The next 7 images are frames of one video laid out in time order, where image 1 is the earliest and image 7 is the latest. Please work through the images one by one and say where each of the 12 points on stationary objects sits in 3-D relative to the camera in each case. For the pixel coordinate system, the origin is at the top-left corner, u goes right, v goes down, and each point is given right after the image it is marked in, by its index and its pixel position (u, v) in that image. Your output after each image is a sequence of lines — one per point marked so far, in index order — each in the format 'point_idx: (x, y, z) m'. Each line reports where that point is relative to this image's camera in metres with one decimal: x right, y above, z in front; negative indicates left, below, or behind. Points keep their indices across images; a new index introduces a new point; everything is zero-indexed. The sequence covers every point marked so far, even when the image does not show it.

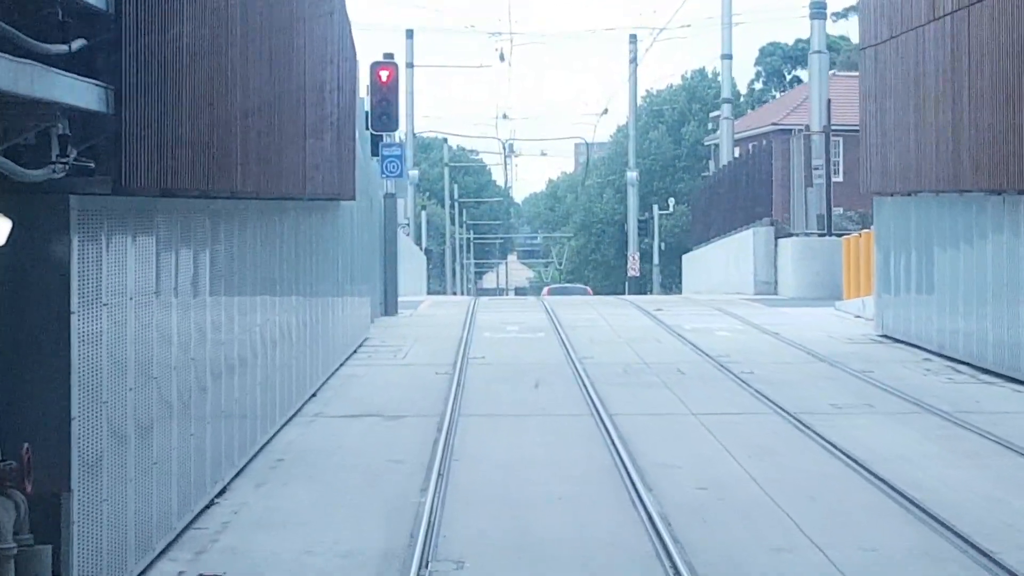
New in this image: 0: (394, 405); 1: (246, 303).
0: (-0.9, -0.9, +15.1) m
1: (-1.6, -0.1, +12.3) m
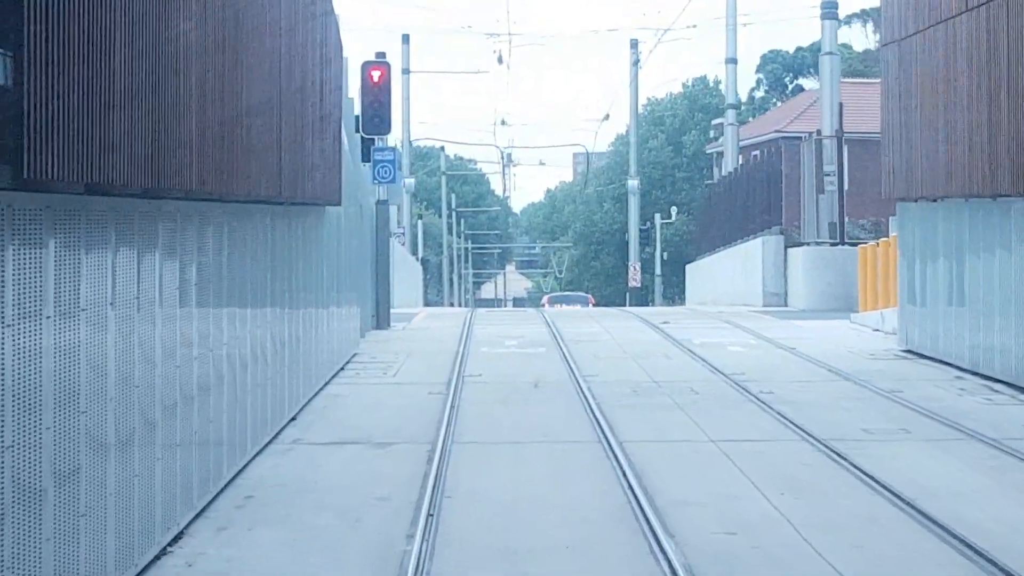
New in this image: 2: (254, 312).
0: (-0.9, -1.0, +13.8) m
1: (-1.6, -0.2, +10.9) m
2: (-1.6, -0.1, +12.5) m
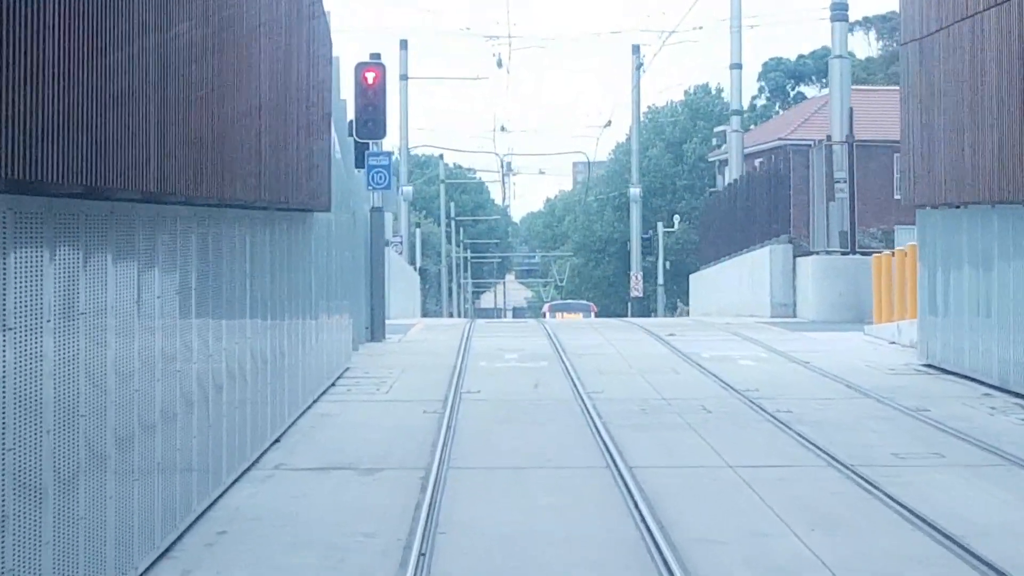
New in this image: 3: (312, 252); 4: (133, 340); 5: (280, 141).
0: (-0.9, -1.0, +12.8) m
1: (-1.6, -0.2, +9.9) m
2: (-1.6, -0.2, +11.5) m
3: (-1.6, +0.3, +16.5) m
4: (-1.6, -0.2, +8.4) m
5: (-1.6, +1.0, +13.8) m
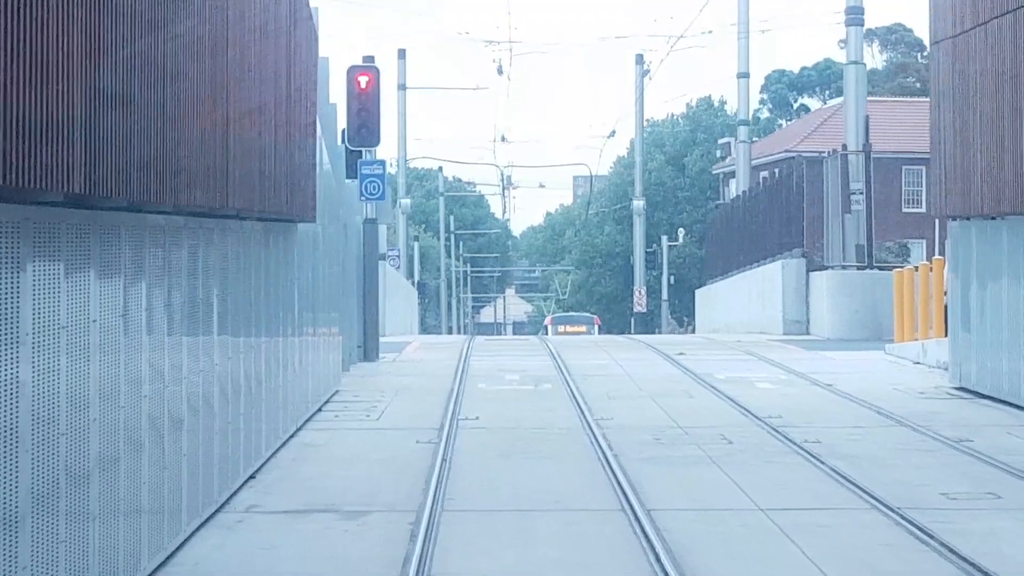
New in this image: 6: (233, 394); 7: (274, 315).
0: (-0.9, -1.1, +11.4) m
1: (-1.6, -0.3, +8.6) m
2: (-1.6, -0.3, +10.2) m
3: (-1.6, +0.2, +15.2) m
4: (-1.6, -0.3, +7.1) m
5: (-1.5, +0.9, +12.5) m
6: (-1.6, -0.6, +11.4) m
7: (-1.6, -0.2, +13.5) m
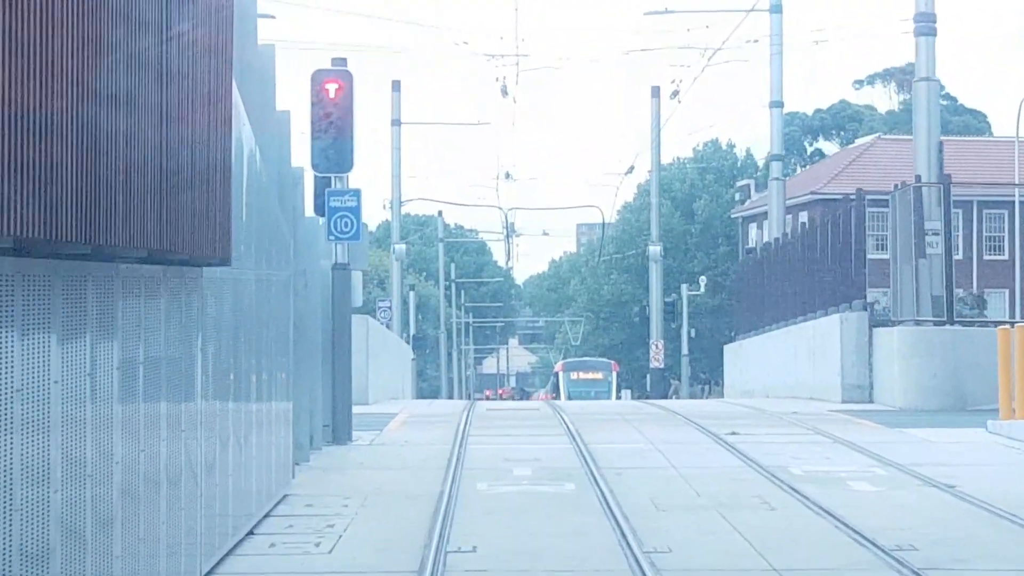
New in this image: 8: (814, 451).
0: (-0.8, -1.4, +6.6) m
1: (-1.5, -0.5, +3.8) m
2: (-1.5, -0.6, +5.3) m
3: (-1.5, -0.2, +10.4) m
4: (-1.5, -0.5, +2.3) m
5: (-1.5, +0.6, +7.7) m
6: (-1.5, -0.9, +6.5) m
7: (-1.5, -0.5, +8.6) m
8: (+2.5, -1.4, +16.9) m
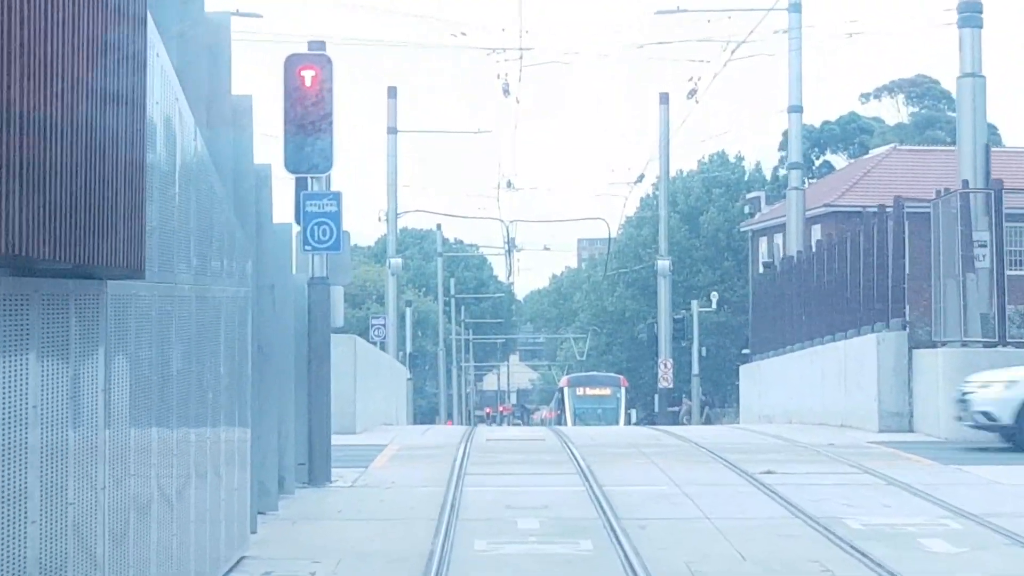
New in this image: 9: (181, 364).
0: (-0.8, -1.5, +4.2) m
1: (-1.5, -0.5, +1.4) m
2: (-1.5, -0.6, +3.0) m
3: (-1.5, -0.3, +8.0) m
4: (-1.5, -0.5, -0.1) m
5: (-1.5, +0.5, +5.3) m
6: (-1.5, -0.9, +4.2) m
7: (-1.5, -0.6, +6.3) m
8: (+2.5, -1.5, +14.5) m
9: (-1.5, -0.4, +9.1) m
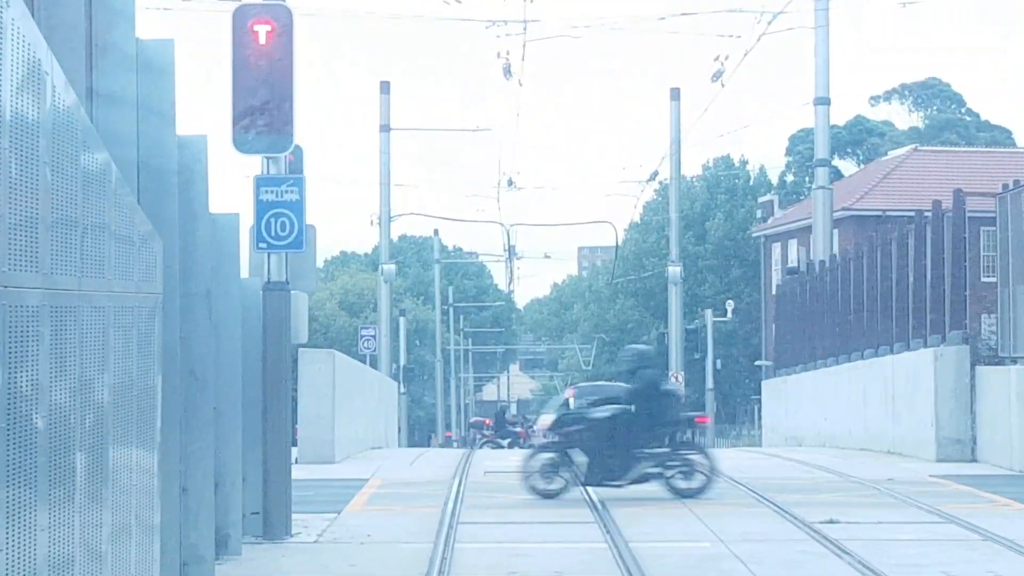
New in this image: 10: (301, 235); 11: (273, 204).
0: (-0.8, -1.5, +1.2) m
1: (-1.5, -0.5, -1.6) m
2: (-1.5, -0.6, -0.1) m
3: (-1.5, -0.3, +5.0) m
4: (-1.5, -0.5, -3.1) m
5: (-1.4, +0.5, +2.3) m
6: (-1.4, -0.9, +1.1) m
7: (-1.5, -0.6, +3.2) m
8: (+2.6, -1.5, +11.5) m
9: (-1.5, -0.4, +6.0) m
10: (-1.3, +0.3, +12.5) m
11: (-1.5, +0.5, +12.5) m
